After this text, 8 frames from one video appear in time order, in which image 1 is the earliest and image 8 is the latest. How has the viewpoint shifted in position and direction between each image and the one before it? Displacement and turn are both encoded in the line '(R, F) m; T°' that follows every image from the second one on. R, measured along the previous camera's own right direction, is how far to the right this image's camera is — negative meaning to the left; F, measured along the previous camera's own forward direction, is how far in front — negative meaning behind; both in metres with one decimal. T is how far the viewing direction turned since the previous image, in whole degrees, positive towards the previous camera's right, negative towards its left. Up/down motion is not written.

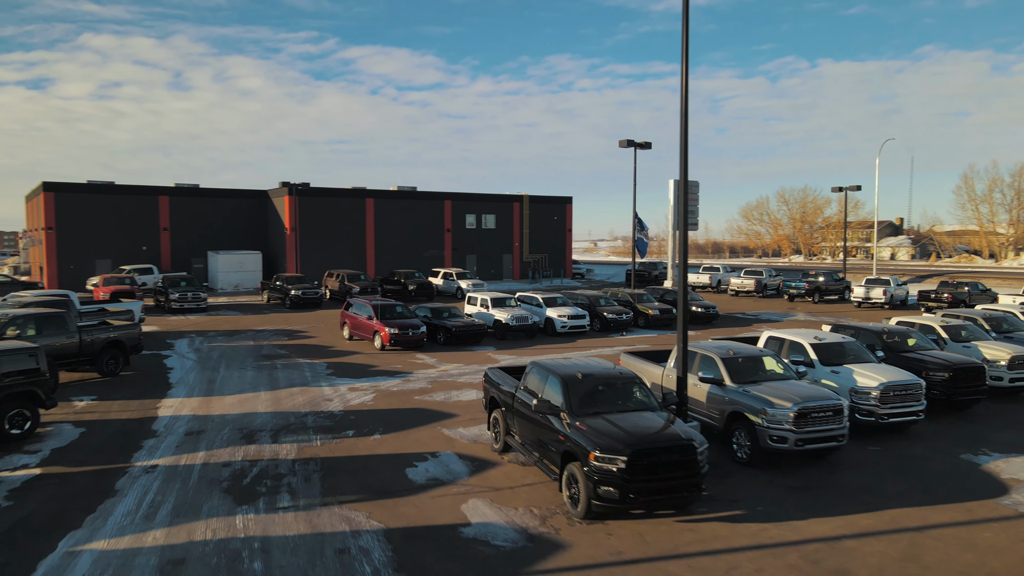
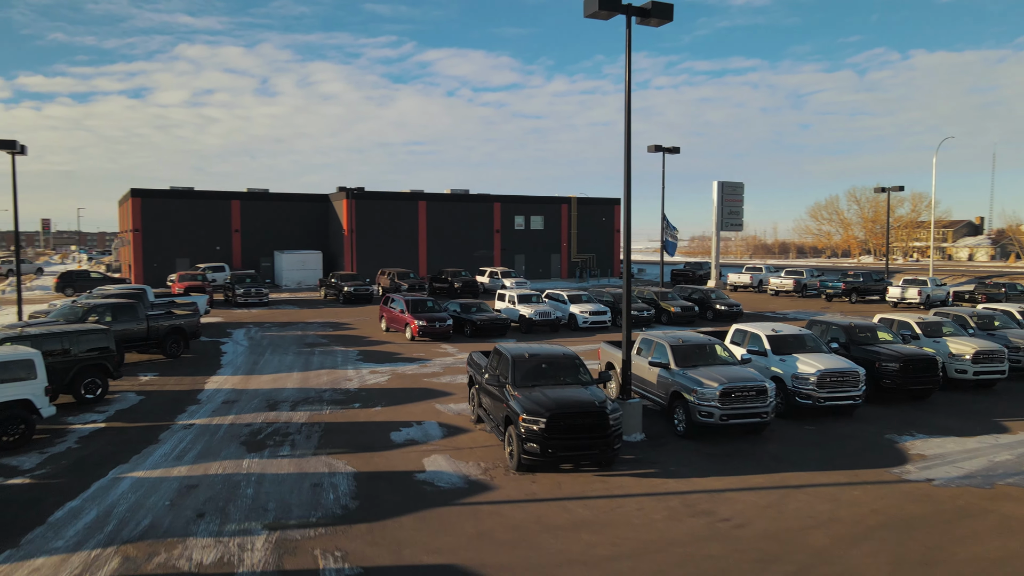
(+1.7, -1.7) m; -6°
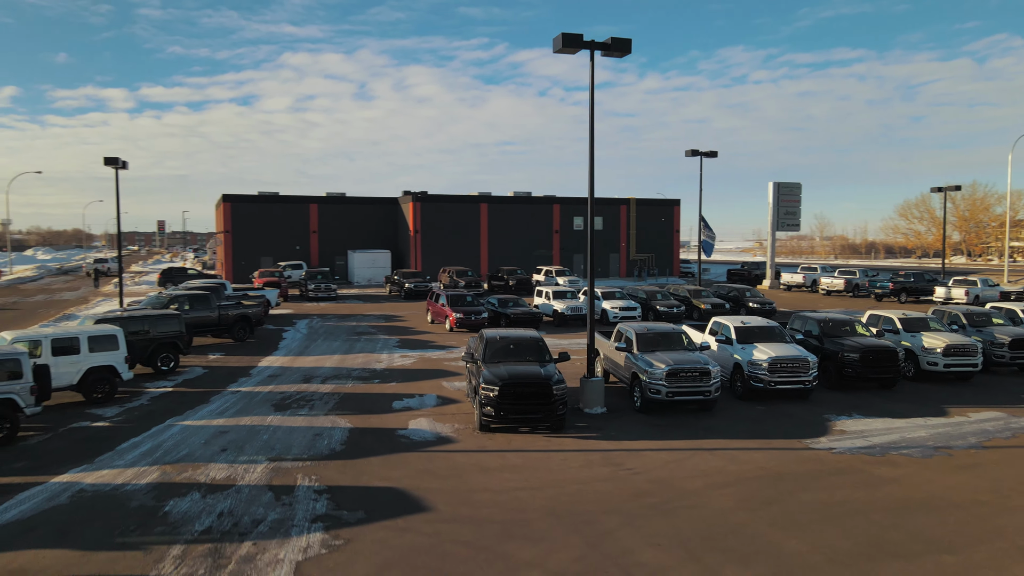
(+2.0, -2.0) m; -7°
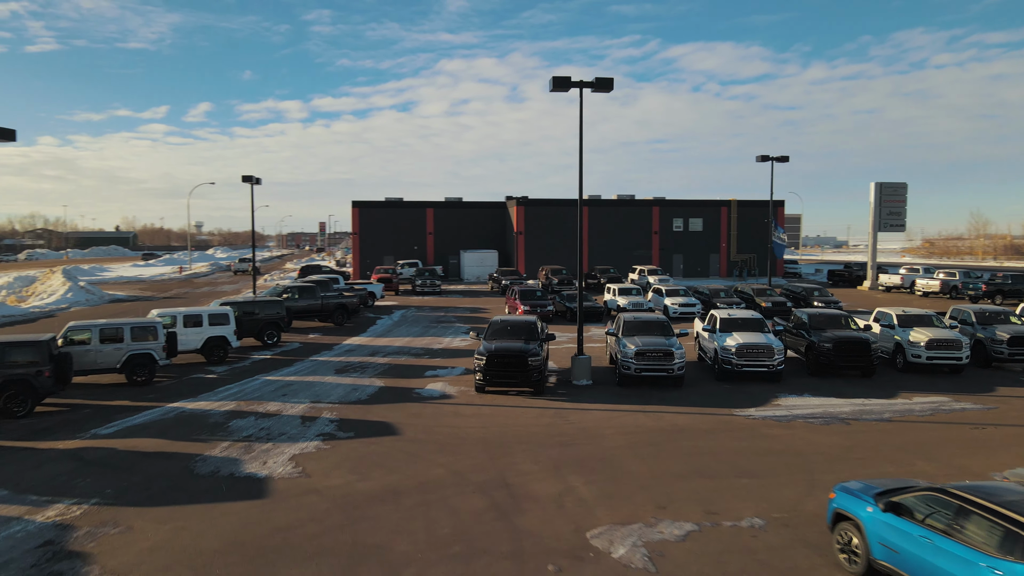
(+3.2, -3.0) m; -11°
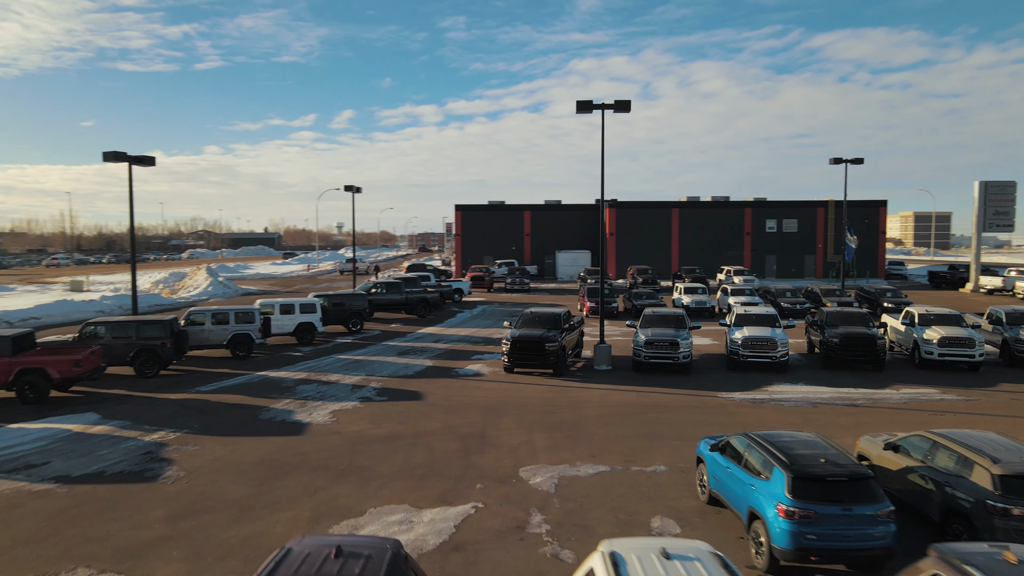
(+2.5, -2.4) m; -10°
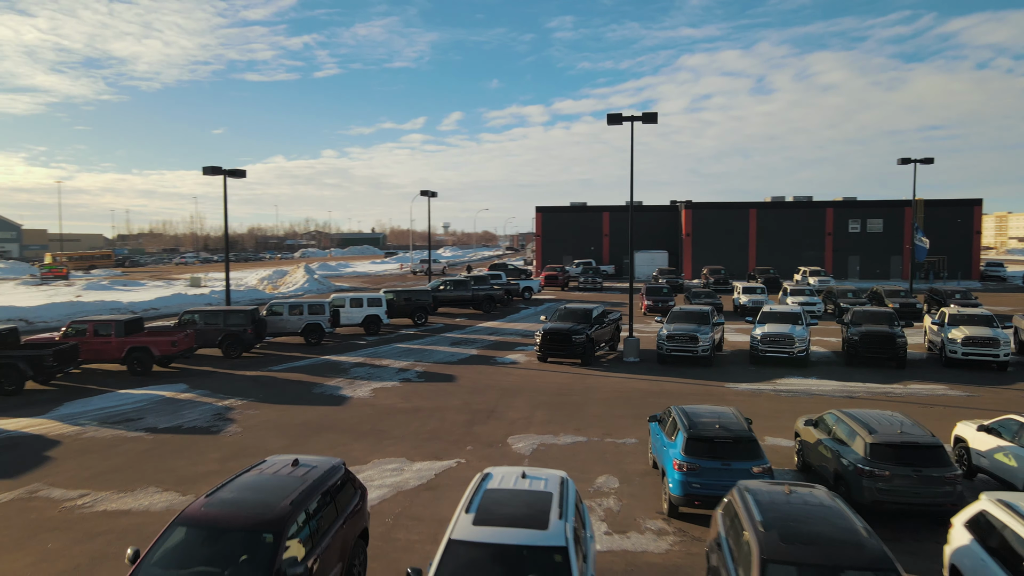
(+1.9, -1.8) m; -8°
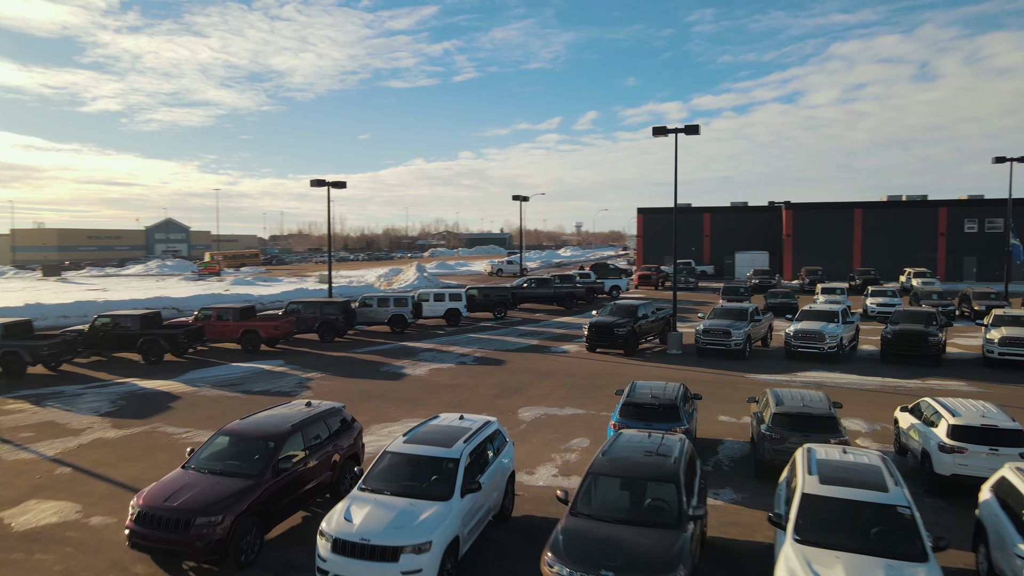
(+2.4, -2.3) m; -10°
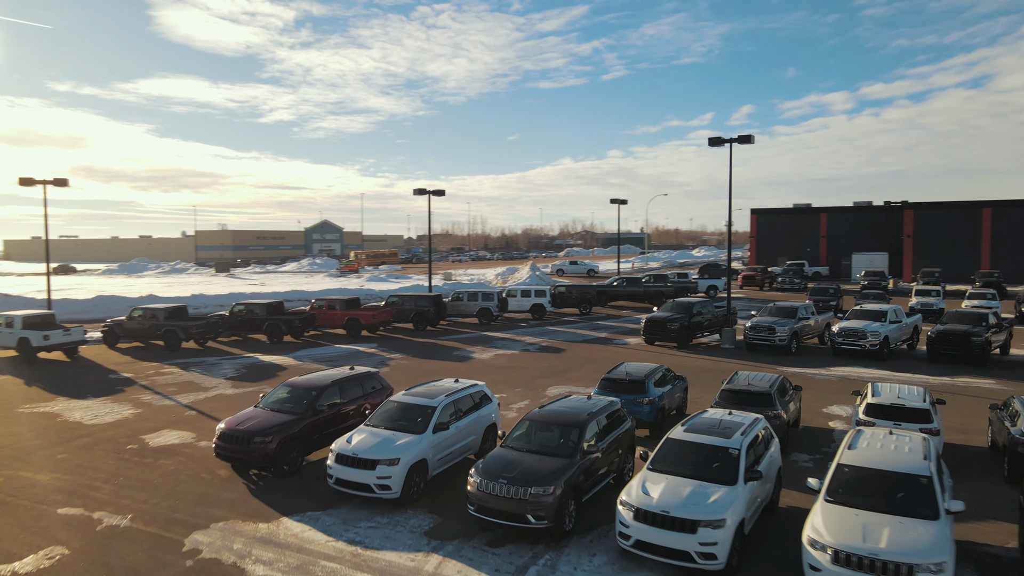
(+2.6, -2.5) m; -11°
